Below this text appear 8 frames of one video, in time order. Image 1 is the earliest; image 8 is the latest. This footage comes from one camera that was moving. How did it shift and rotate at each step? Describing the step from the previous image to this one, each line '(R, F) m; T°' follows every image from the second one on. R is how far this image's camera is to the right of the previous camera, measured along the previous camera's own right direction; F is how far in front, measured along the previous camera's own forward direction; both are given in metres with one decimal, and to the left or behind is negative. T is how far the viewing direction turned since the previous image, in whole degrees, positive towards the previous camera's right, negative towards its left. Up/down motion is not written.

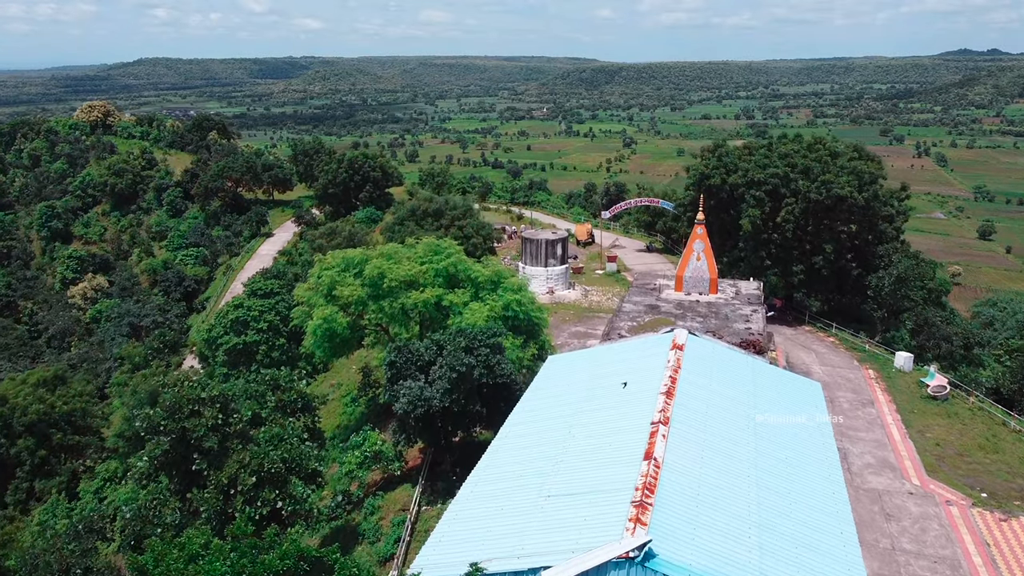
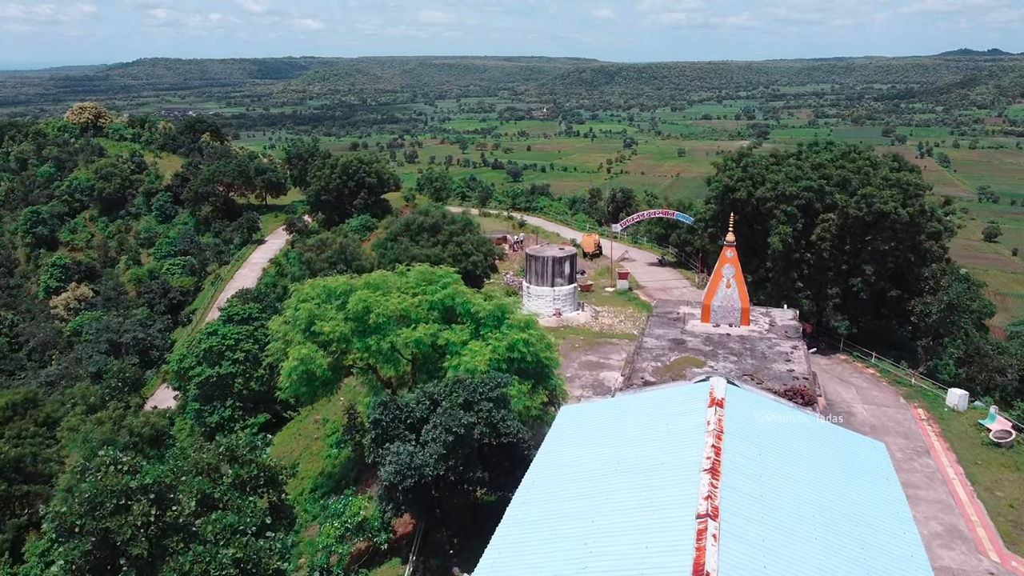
(-0.1, +2.6) m; 0°
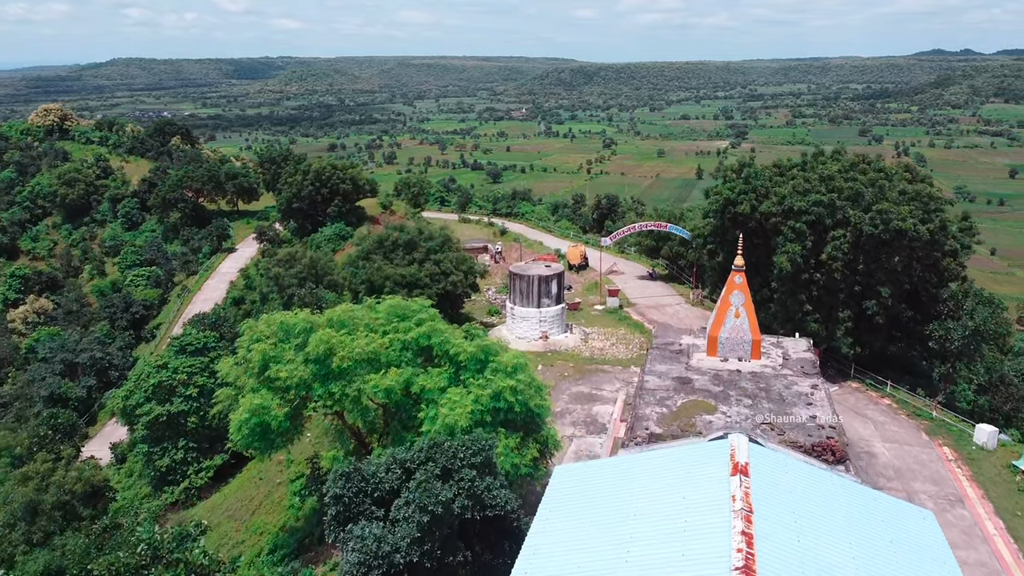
(-0.1, +2.1) m; +1°
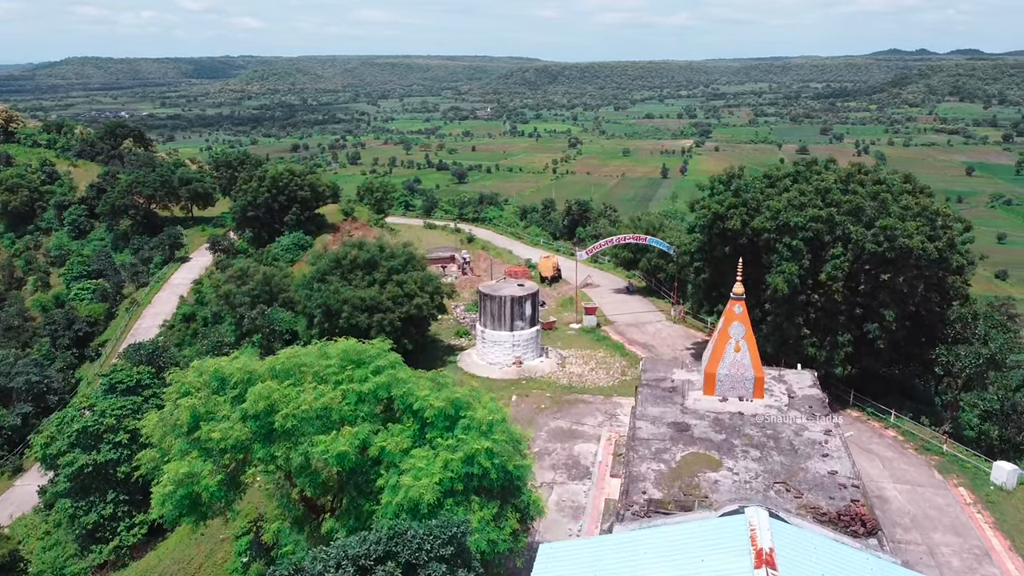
(-0.1, +2.1) m; +2°
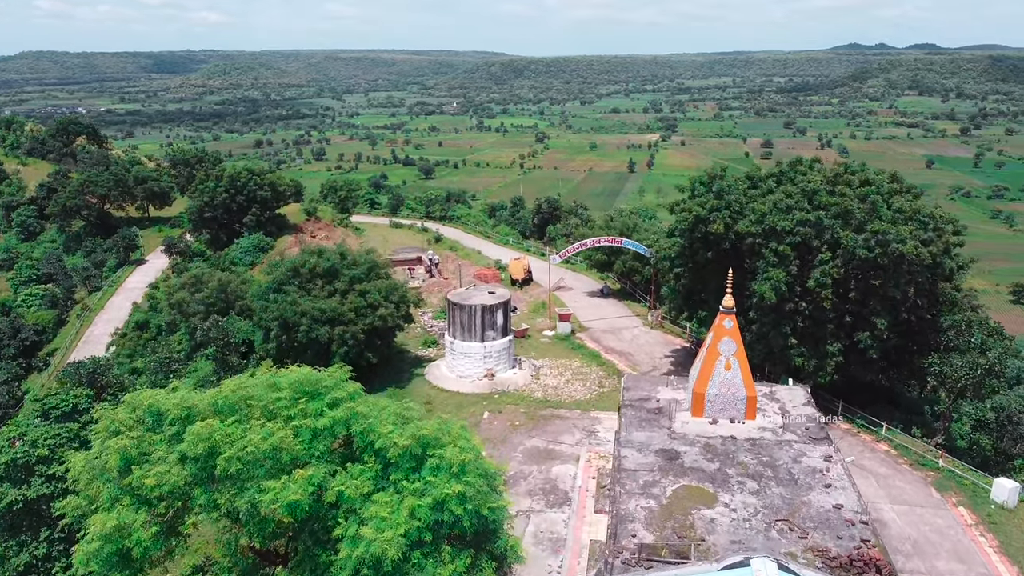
(-0.1, +1.3) m; +2°
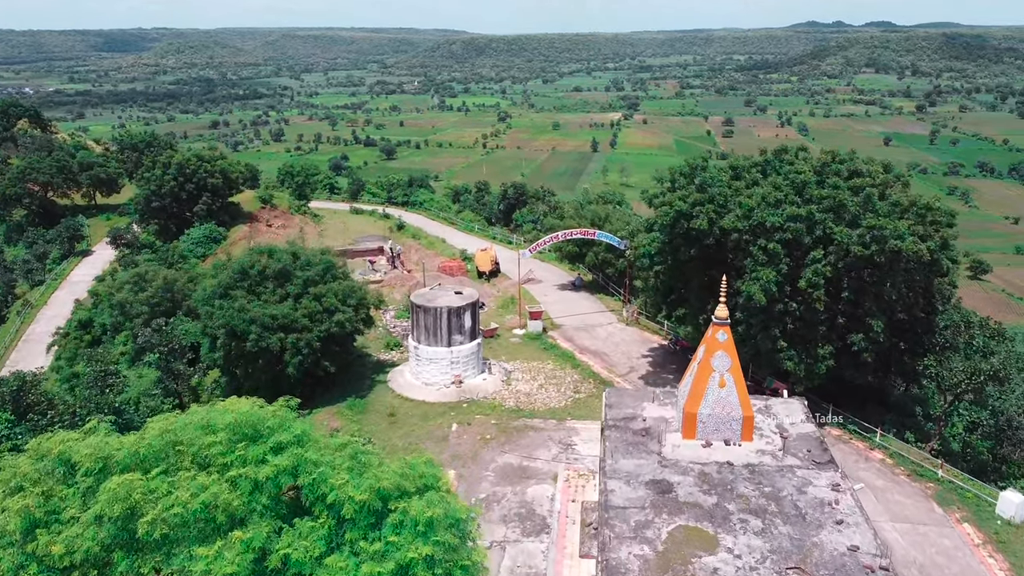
(-0.1, +1.6) m; +3°
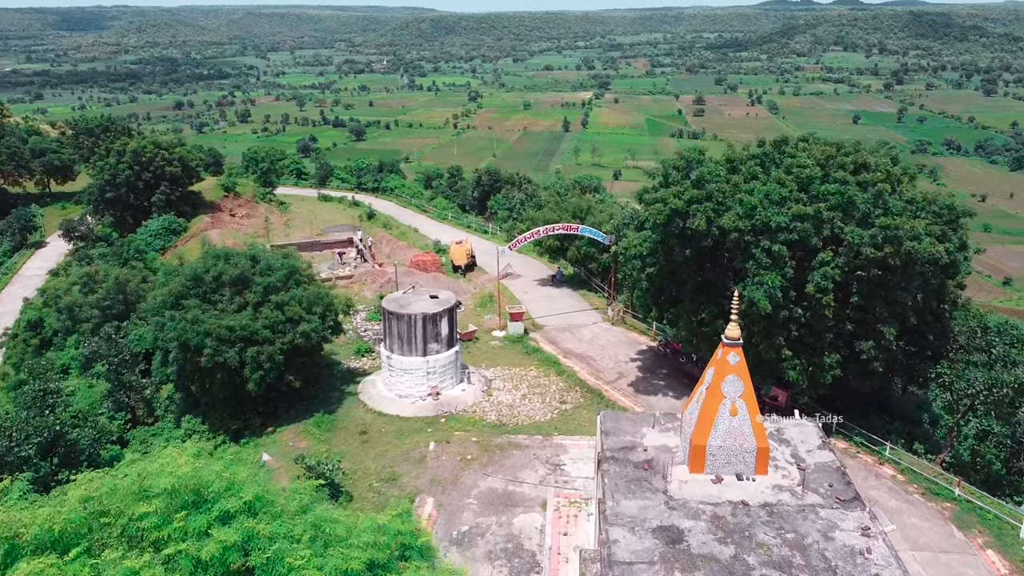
(-0.2, +1.6) m; +2°
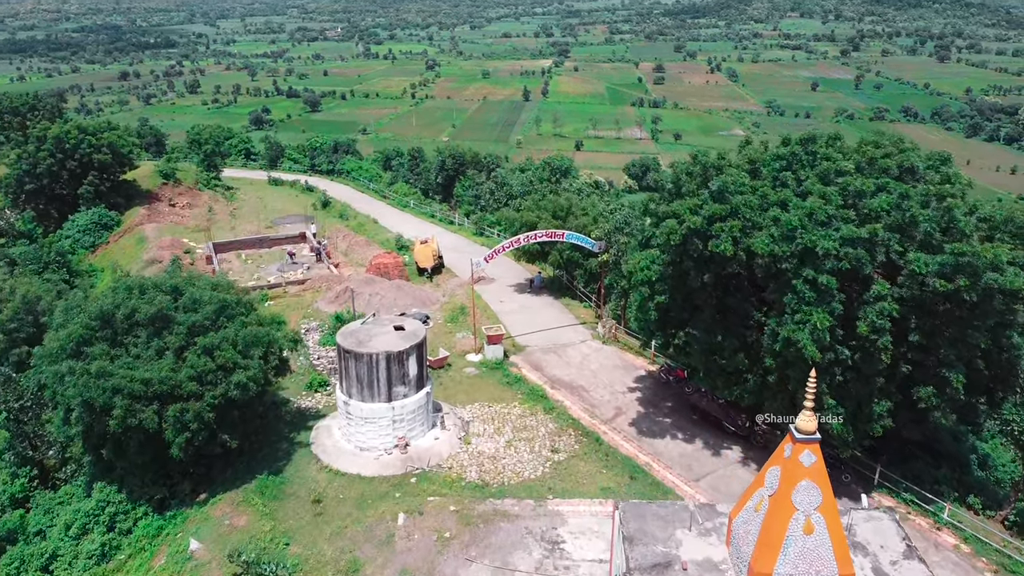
(-0.4, +3.2) m; +3°
